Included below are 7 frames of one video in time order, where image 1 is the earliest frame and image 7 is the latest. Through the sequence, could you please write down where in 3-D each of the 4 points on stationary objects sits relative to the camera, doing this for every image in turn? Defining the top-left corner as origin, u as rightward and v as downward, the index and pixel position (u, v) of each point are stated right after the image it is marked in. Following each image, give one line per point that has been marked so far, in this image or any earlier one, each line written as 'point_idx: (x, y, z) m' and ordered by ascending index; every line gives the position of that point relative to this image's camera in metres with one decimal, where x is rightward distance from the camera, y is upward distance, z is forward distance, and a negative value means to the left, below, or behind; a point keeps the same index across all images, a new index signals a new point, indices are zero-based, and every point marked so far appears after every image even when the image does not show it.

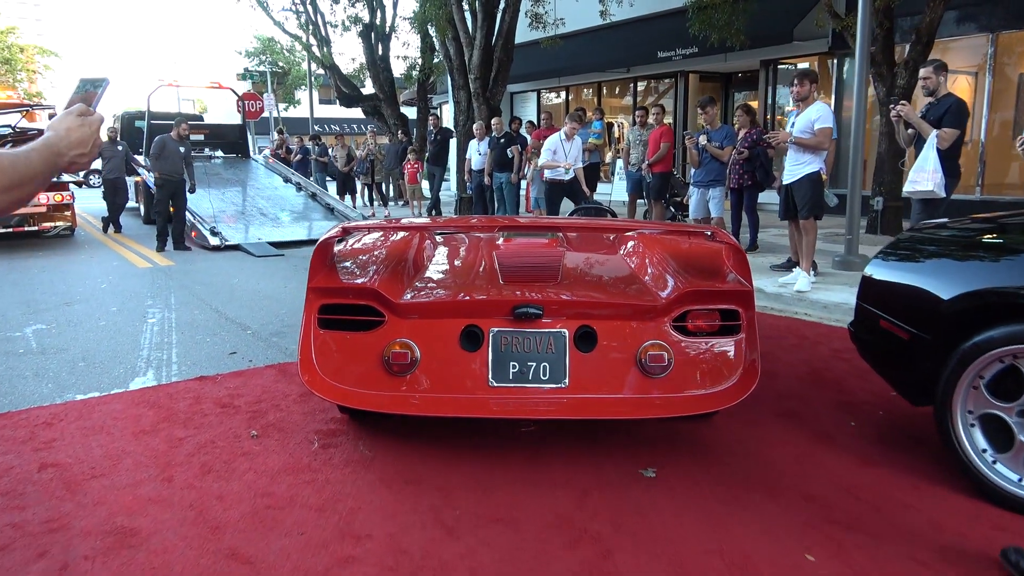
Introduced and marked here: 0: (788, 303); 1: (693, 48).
0: (+2.5, -0.1, +6.8) m
1: (+3.5, +4.6, +14.7) m
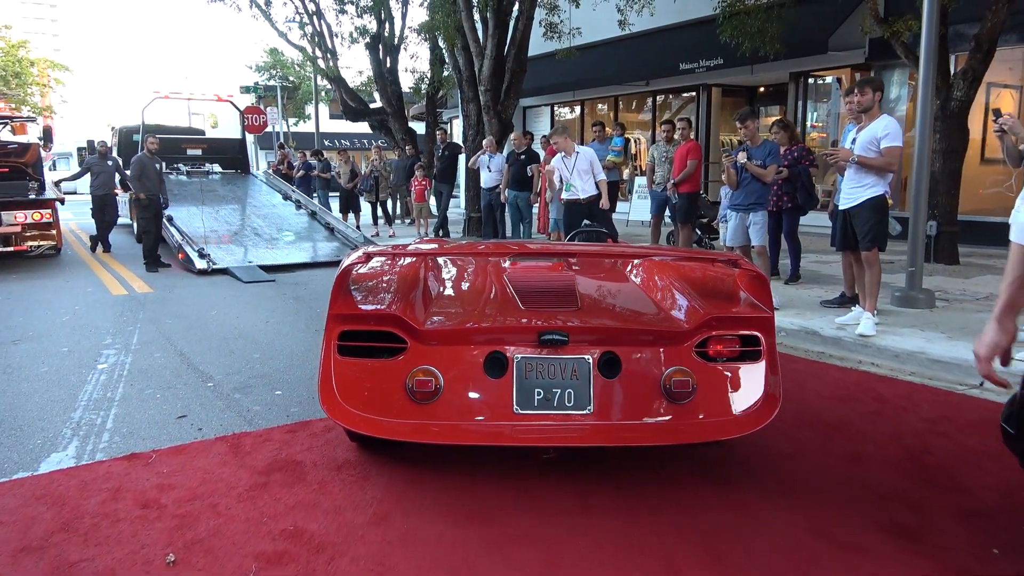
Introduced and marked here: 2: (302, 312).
0: (+2.6, -0.5, +5.8) m
1: (+3.7, +4.1, +13.8) m
2: (-2.1, -0.2, +7.6) m
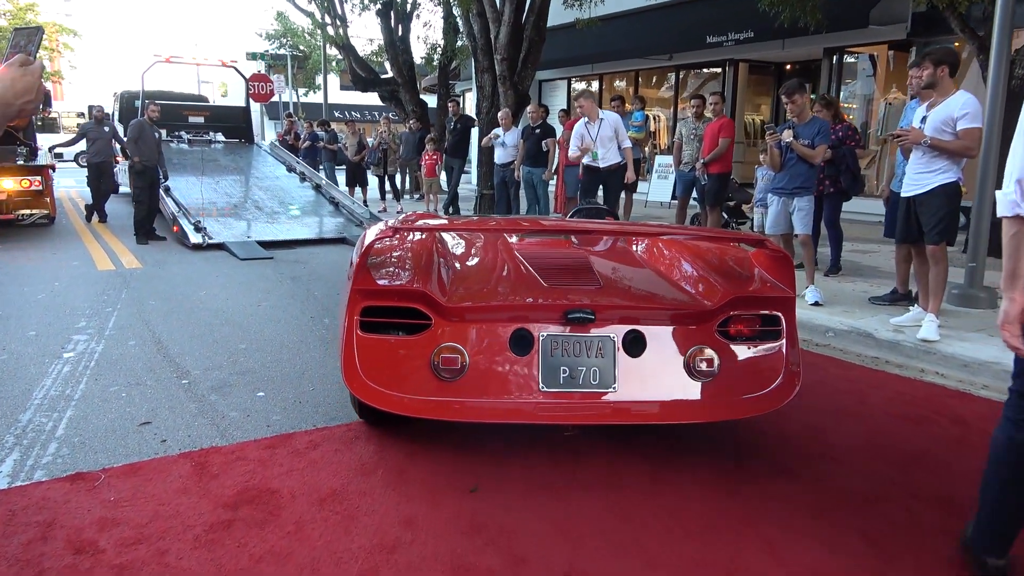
0: (+2.7, -0.5, +5.1) m
1: (+4.0, +4.3, +12.9) m
2: (-2.0, -0.1, +7.0) m
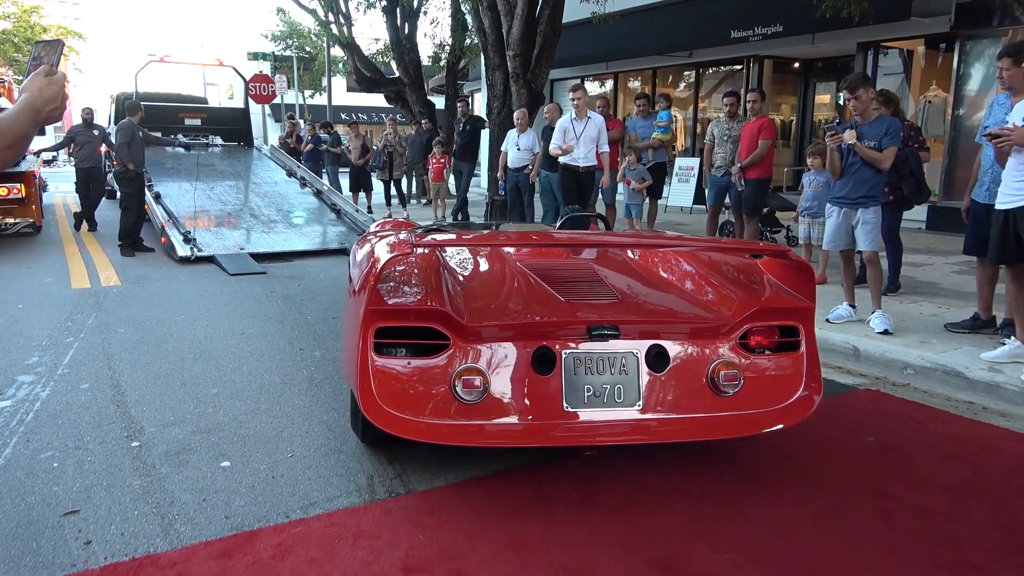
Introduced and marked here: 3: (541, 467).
0: (+2.8, -0.6, +4.2) m
1: (+4.2, +4.2, +12.1) m
2: (-1.8, -0.3, +6.2) m
3: (+0.1, -0.8, +3.3) m
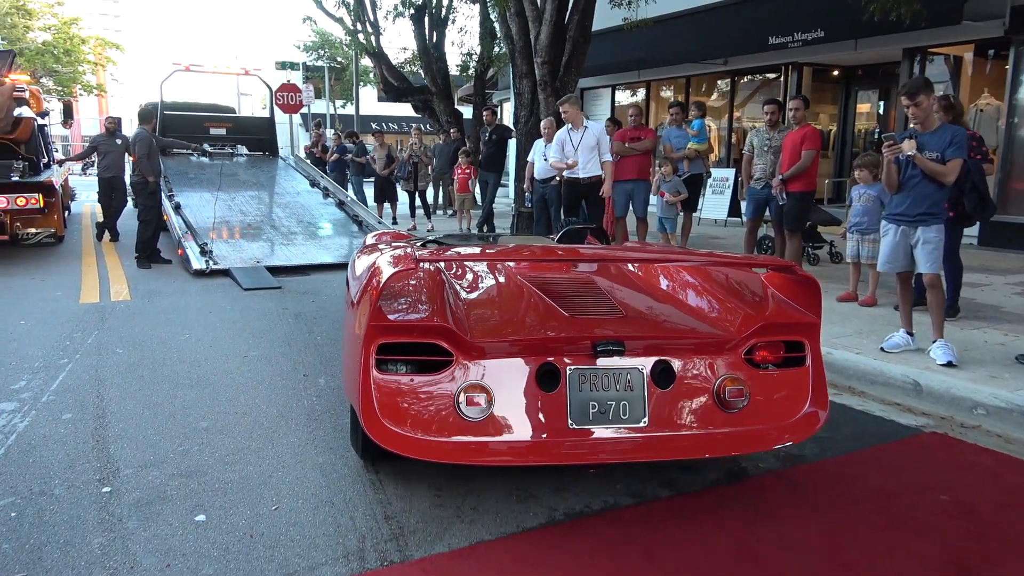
0: (+2.9, -0.8, +3.7) m
1: (+4.6, +3.9, +11.5) m
2: (-1.7, -0.4, +5.8) m
3: (+0.2, -0.9, +2.9) m
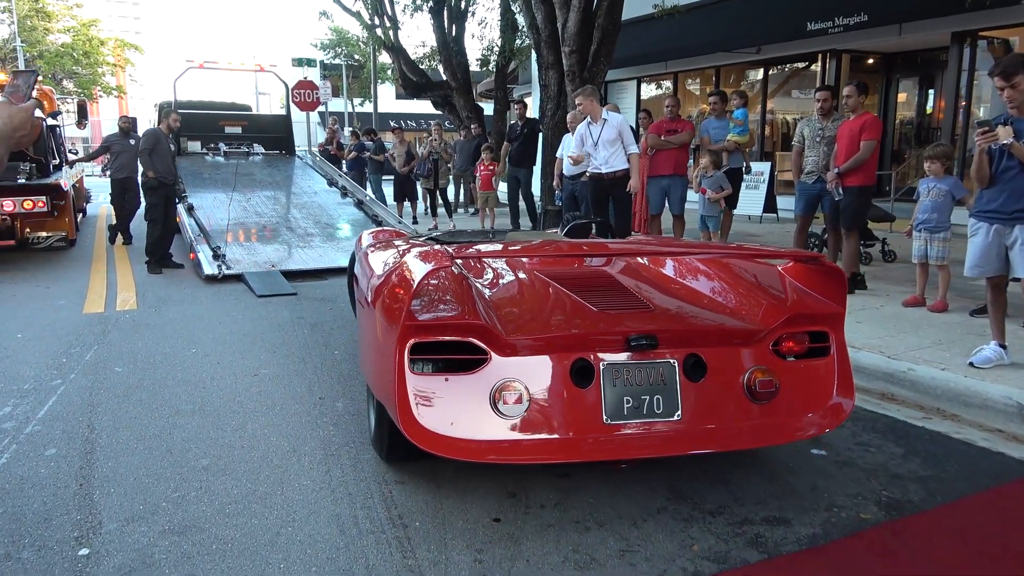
0: (+3.1, -0.8, +3.1) m
1: (+5.0, +3.9, +10.8) m
2: (-1.4, -0.5, +5.3) m
3: (+0.4, -1.0, +2.3) m
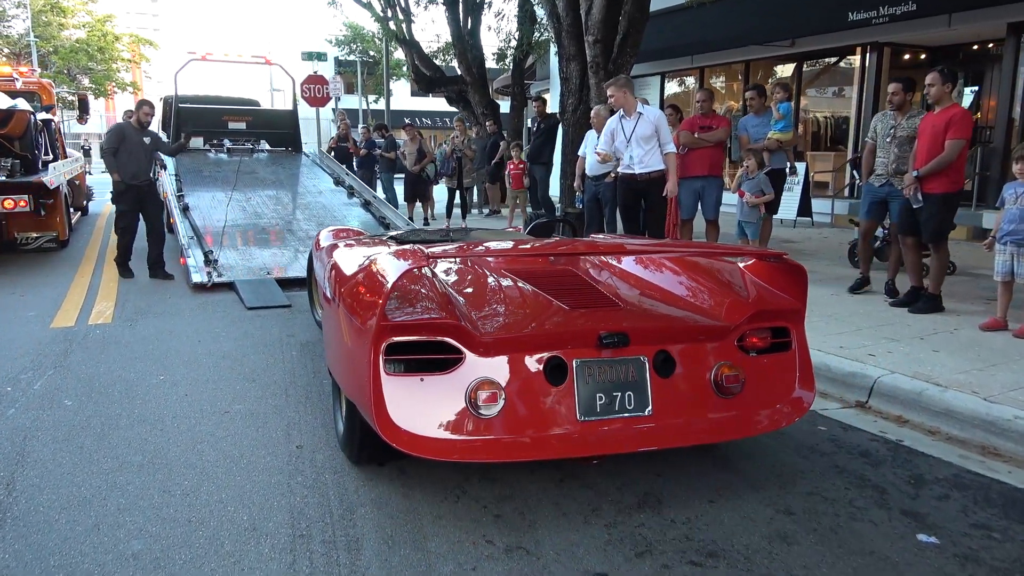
0: (+3.2, -1.0, +2.2) m
1: (+5.3, +3.7, +9.9) m
2: (-1.3, -0.6, +4.5) m
3: (+0.4, -1.1, +1.5) m
